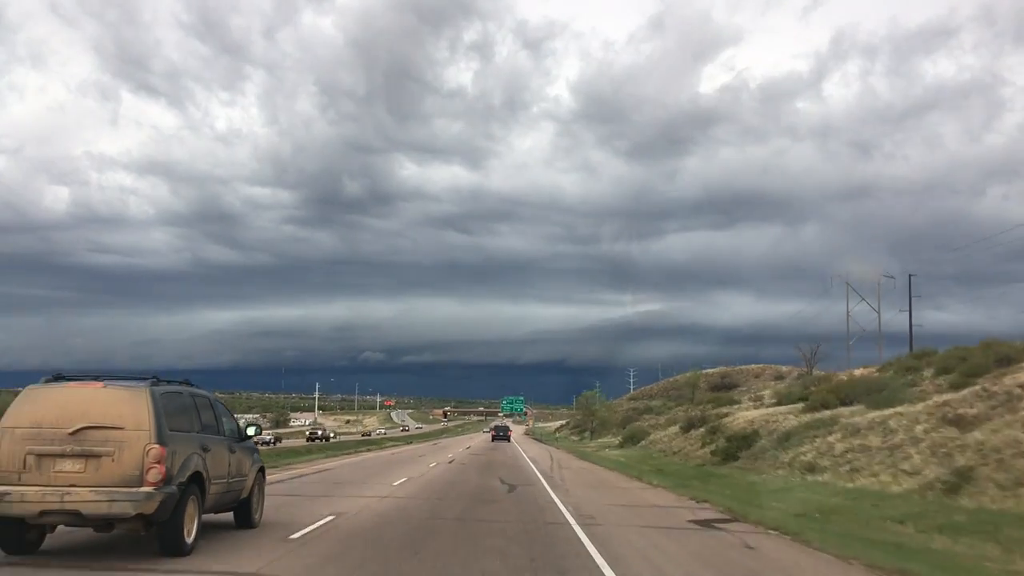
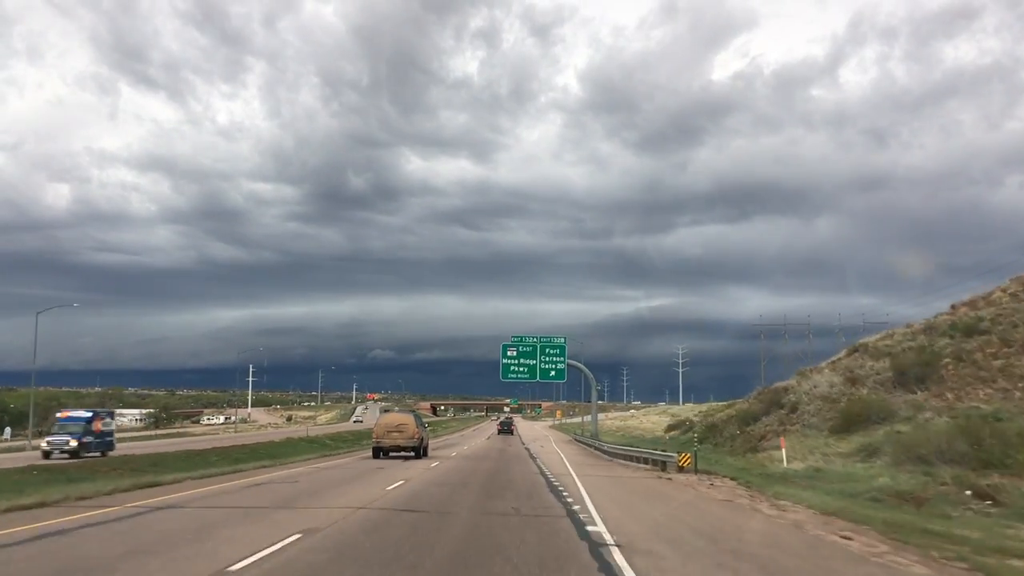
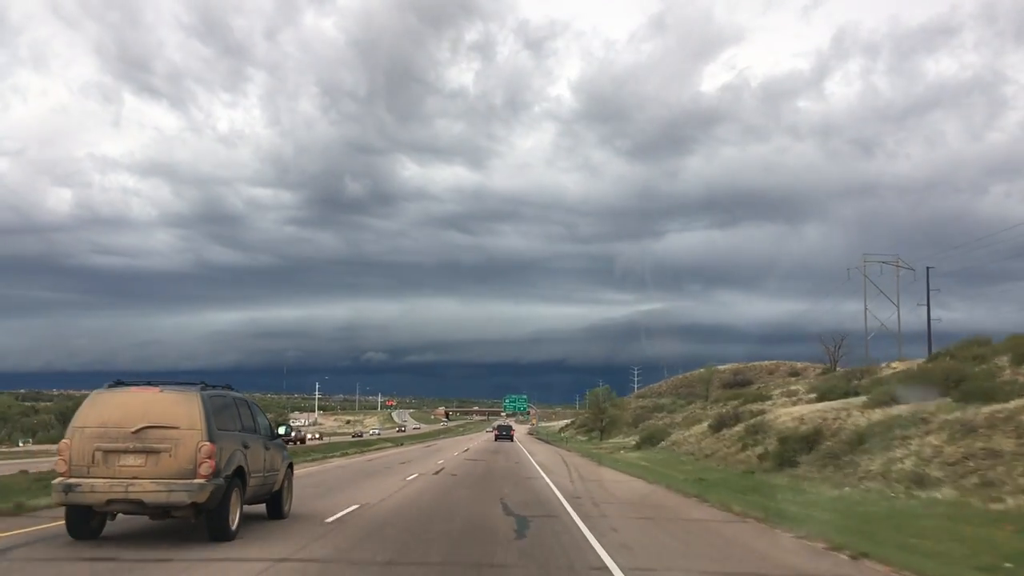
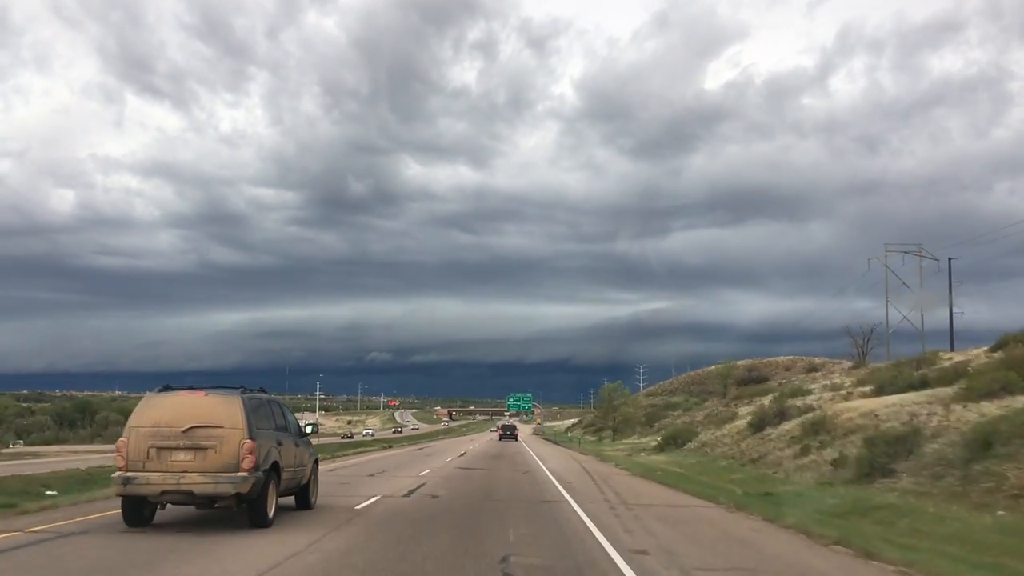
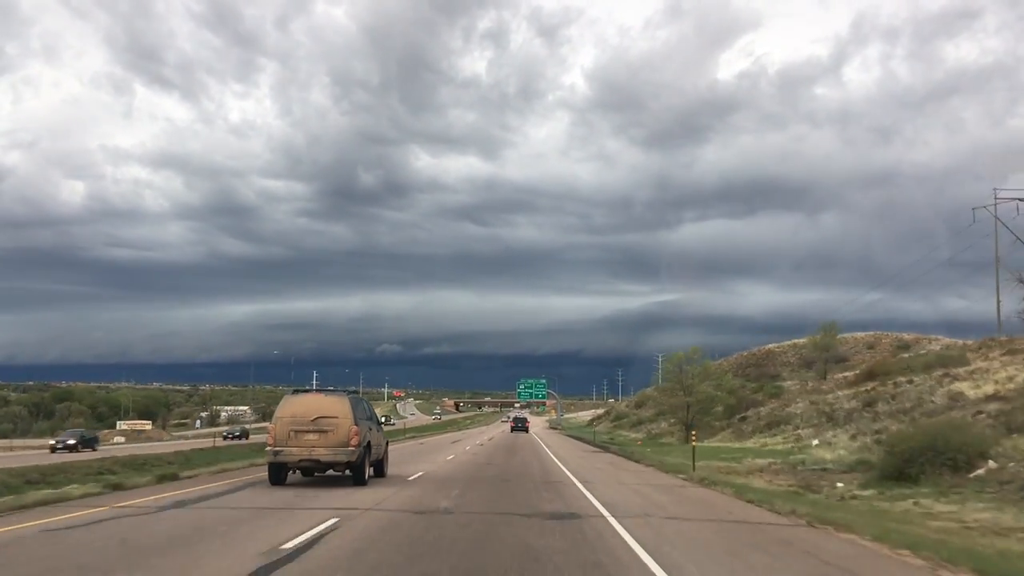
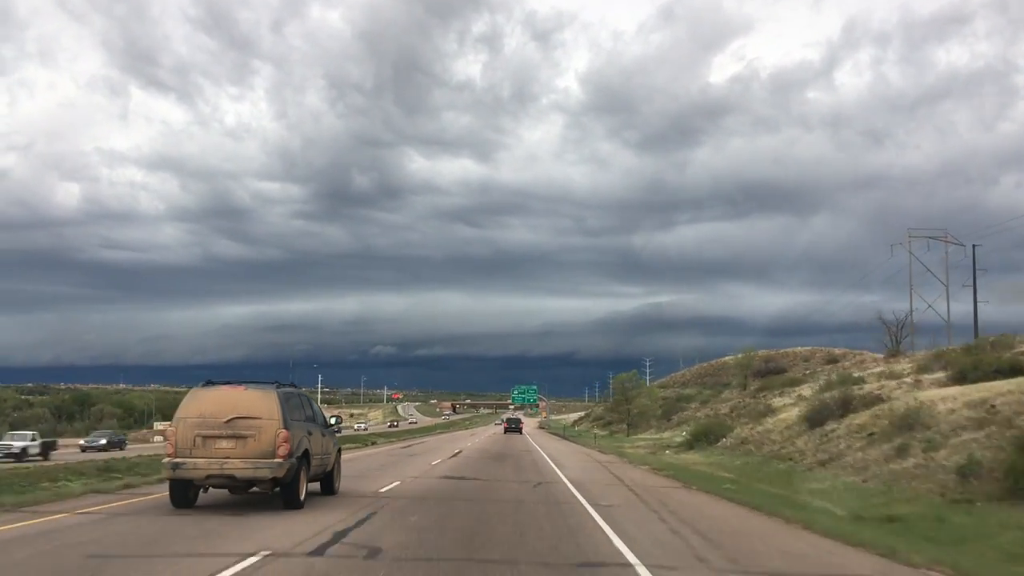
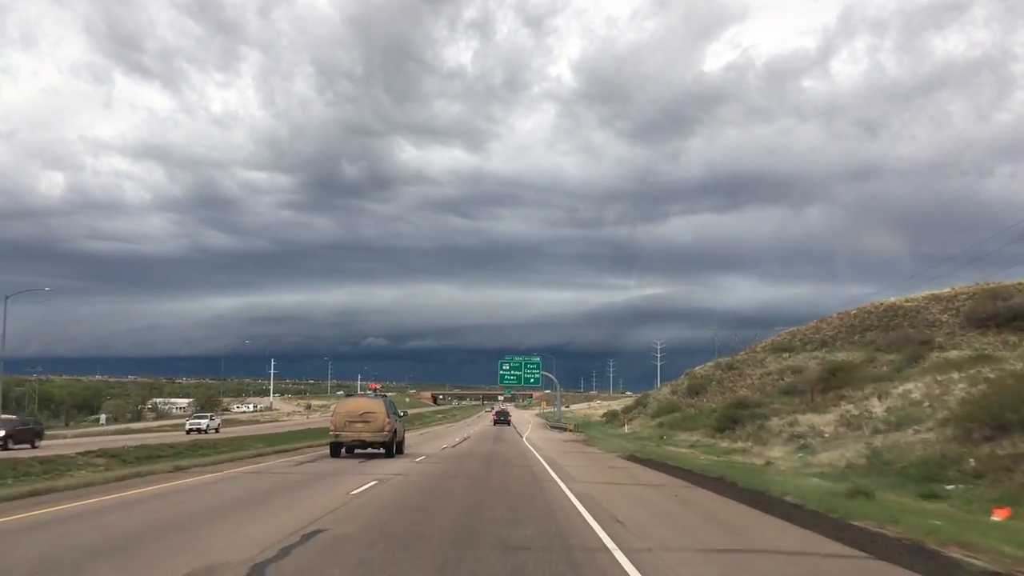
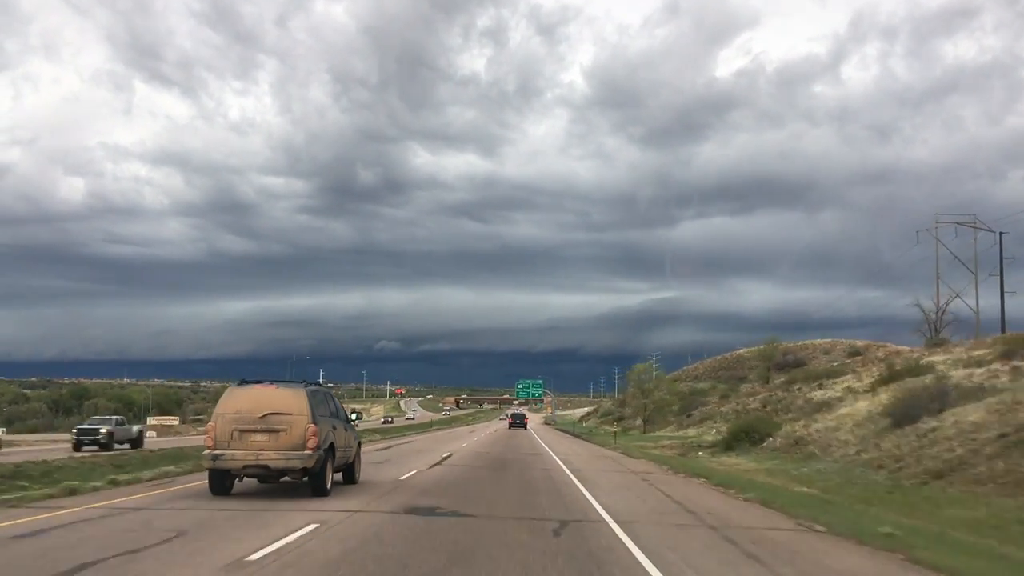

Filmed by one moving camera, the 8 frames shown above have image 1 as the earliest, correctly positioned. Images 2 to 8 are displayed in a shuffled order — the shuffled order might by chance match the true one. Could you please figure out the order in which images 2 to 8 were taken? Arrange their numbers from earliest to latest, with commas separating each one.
3, 4, 6, 8, 5, 7, 2
